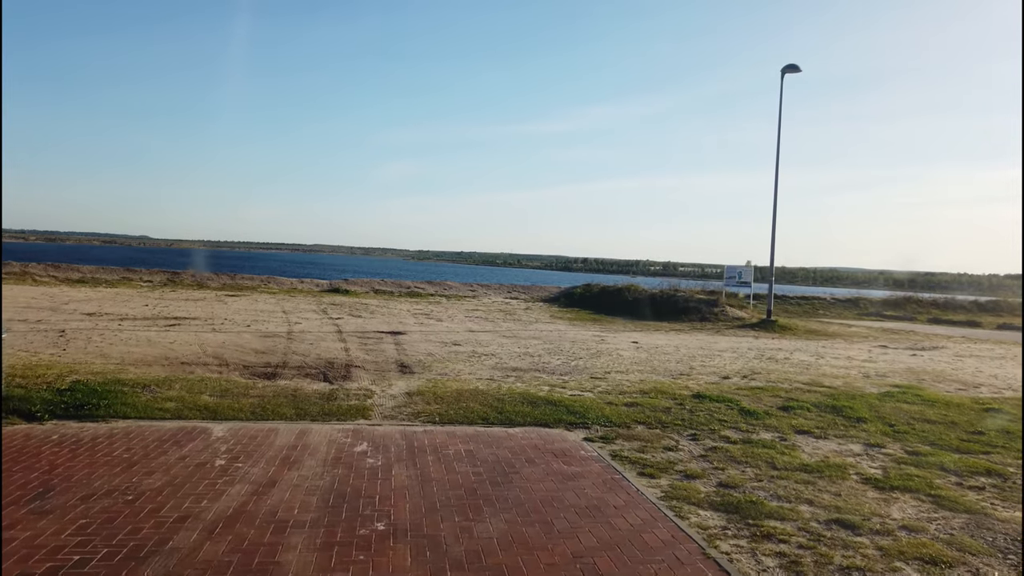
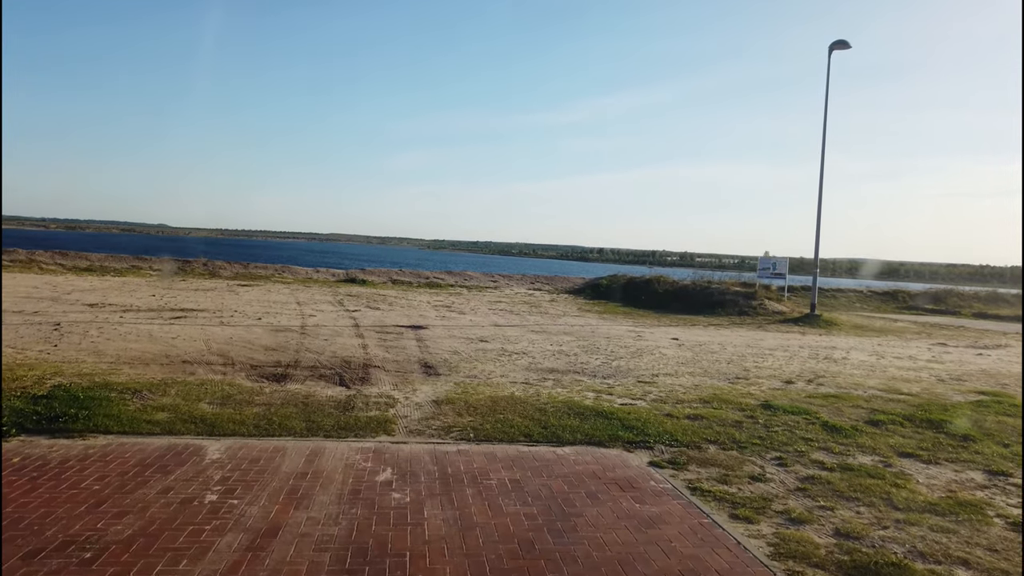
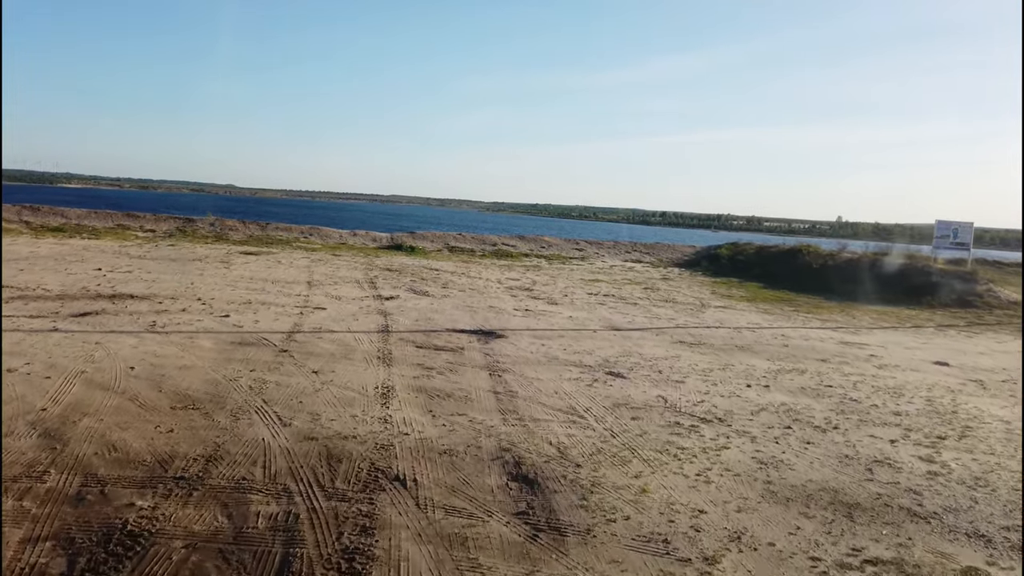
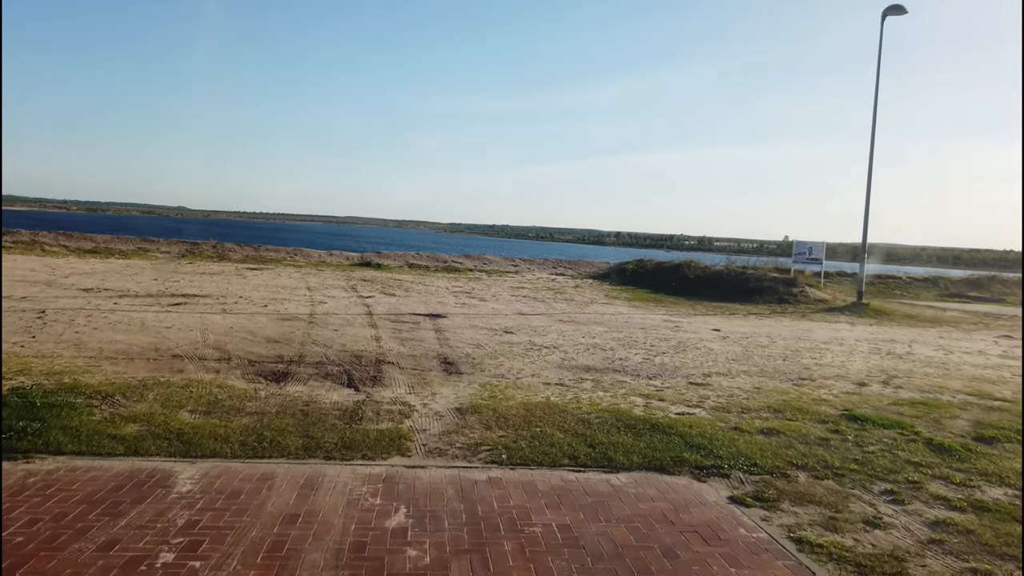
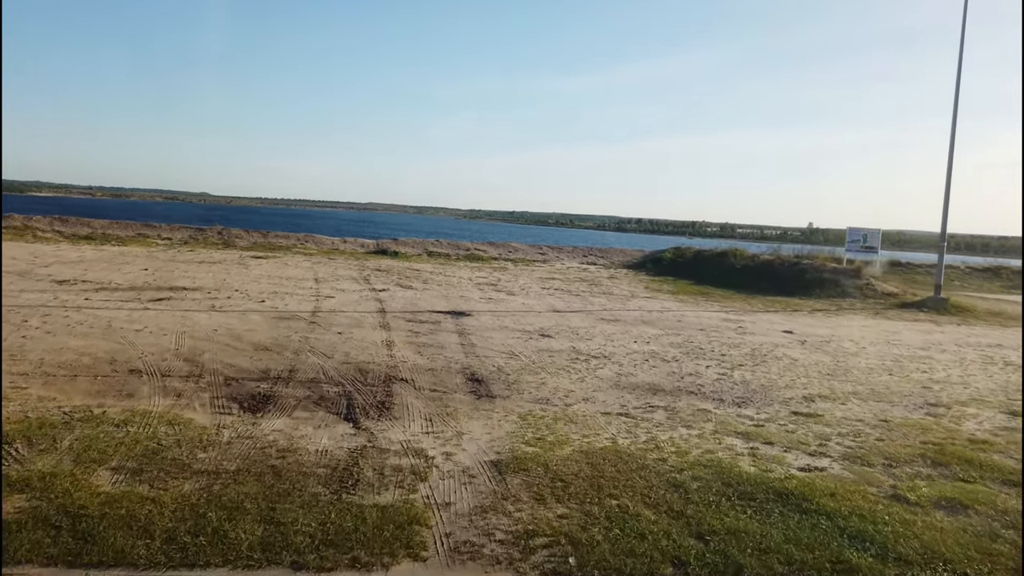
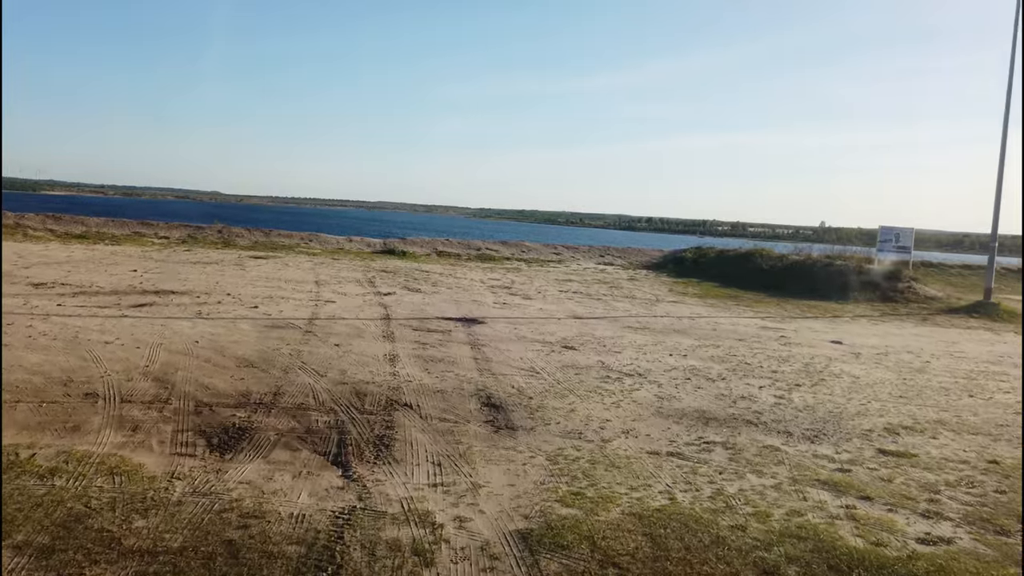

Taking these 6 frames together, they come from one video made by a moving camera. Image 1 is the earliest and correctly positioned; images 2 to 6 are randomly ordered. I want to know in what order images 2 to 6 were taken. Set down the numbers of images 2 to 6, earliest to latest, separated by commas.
2, 4, 5, 6, 3
